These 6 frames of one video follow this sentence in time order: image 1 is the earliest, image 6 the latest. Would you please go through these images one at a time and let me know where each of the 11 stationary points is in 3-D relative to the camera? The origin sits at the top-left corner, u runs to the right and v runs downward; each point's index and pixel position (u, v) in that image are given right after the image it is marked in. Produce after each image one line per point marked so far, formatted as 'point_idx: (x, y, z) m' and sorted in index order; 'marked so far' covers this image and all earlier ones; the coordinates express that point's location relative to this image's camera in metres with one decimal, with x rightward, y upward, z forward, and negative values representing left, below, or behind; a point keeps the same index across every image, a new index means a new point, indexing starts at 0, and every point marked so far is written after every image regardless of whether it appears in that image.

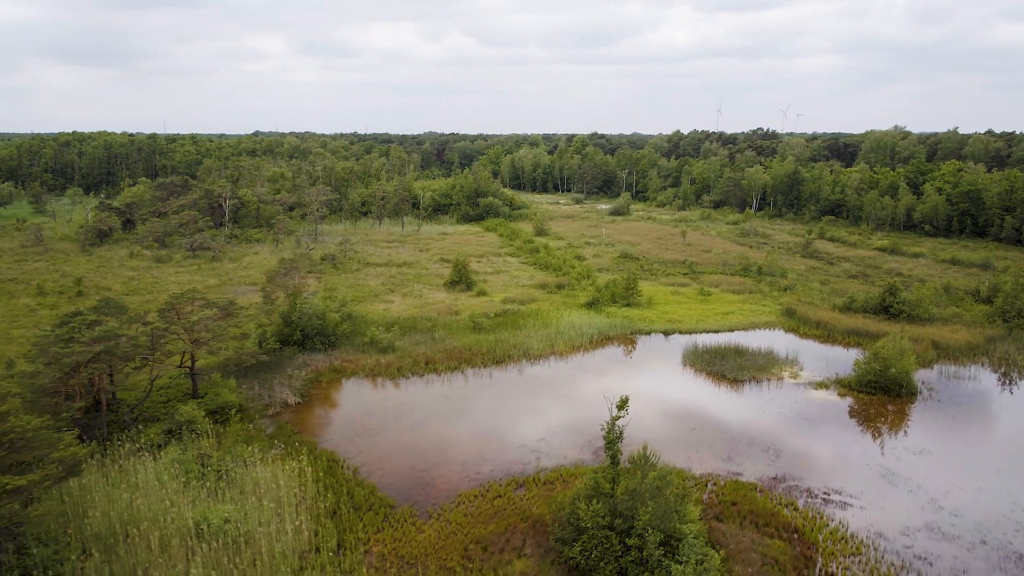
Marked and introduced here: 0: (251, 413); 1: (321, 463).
0: (-6.2, -3.0, +18.0) m
1: (-3.8, -3.5, +15.1) m
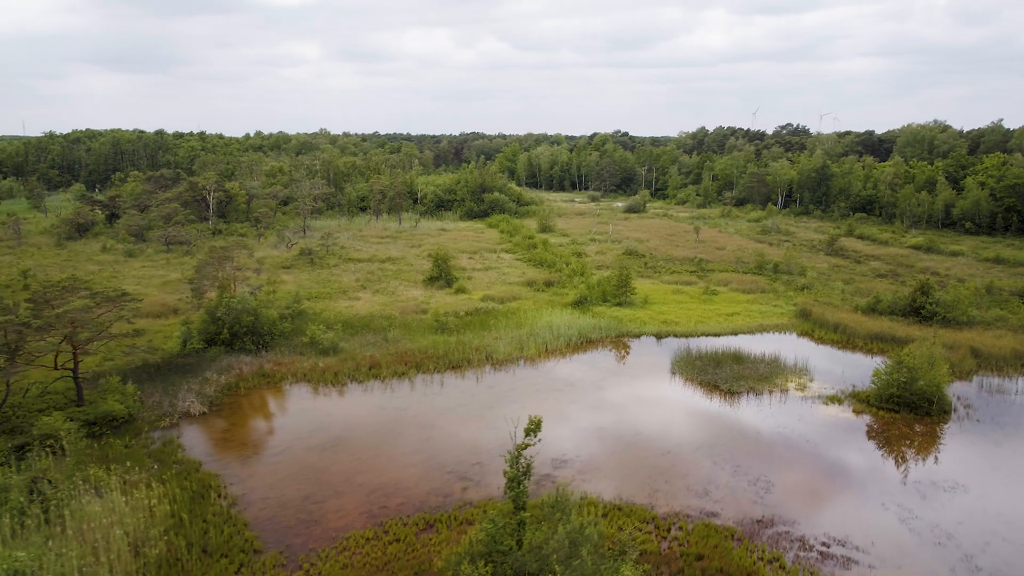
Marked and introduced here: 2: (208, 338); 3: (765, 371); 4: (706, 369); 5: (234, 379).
0: (-7.4, -2.7, +15.2) m
1: (-5.1, -3.2, +12.1) m
2: (-7.7, -1.3, +19.4) m
3: (+6.1, -2.0, +18.6) m
4: (+4.7, -2.0, +18.8) m
5: (-6.6, -2.2, +18.1) m
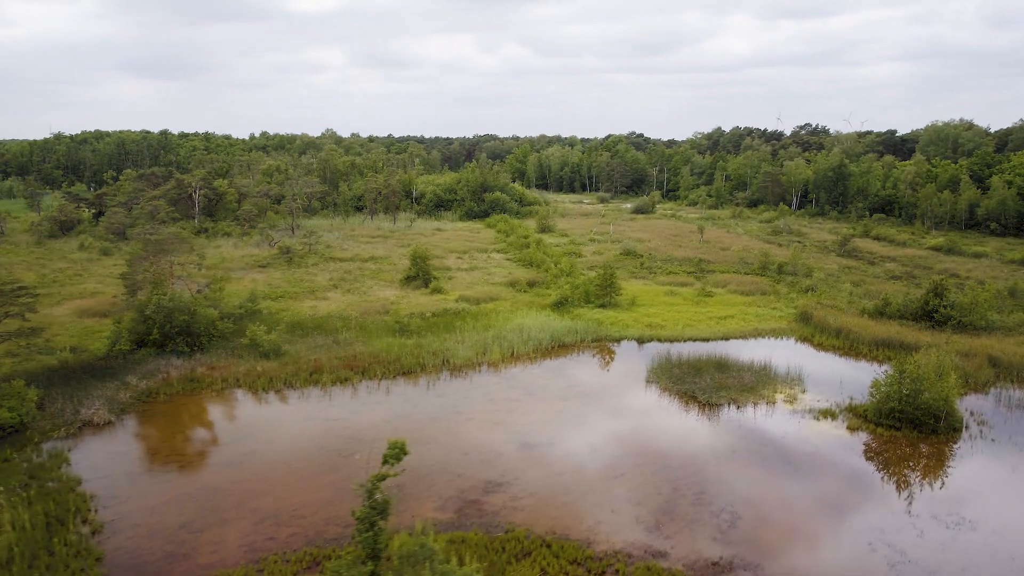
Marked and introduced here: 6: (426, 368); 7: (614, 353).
0: (-8.5, -2.6, +13.4) m
1: (-6.3, -3.1, +10.3) m
2: (-8.6, -1.2, +17.7) m
3: (+5.1, -2.0, +16.5) m
4: (+3.8, -1.9, +16.8) m
5: (-7.6, -2.1, +16.4) m
6: (-2.0, -1.9, +17.8) m
7: (+2.6, -1.7, +19.6) m
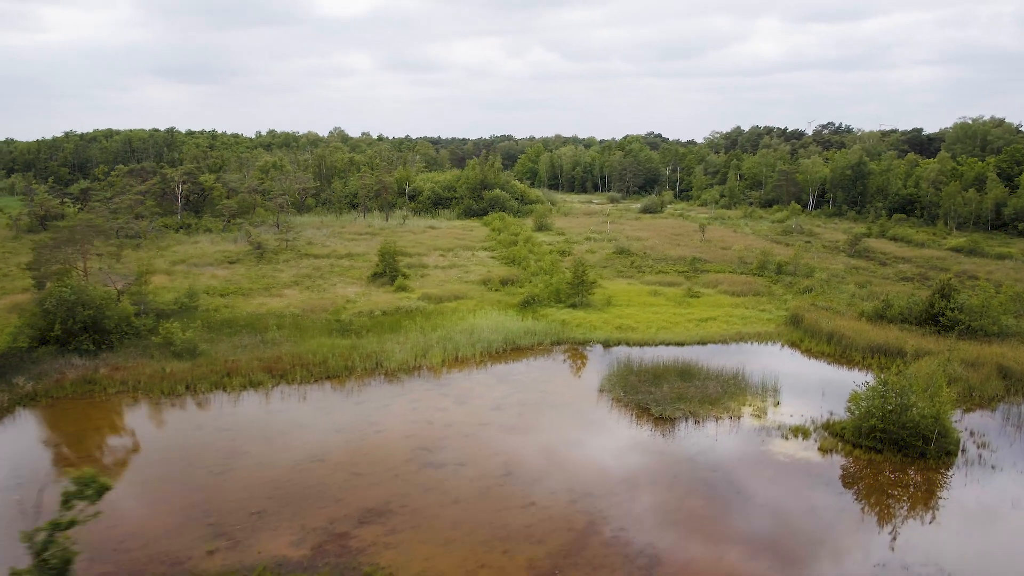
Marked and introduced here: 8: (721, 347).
0: (-9.9, -2.4, +11.7) m
1: (-7.8, -2.9, +8.5) m
2: (-9.9, -1.0, +16.0) m
3: (+3.8, -1.9, +14.3) m
4: (+2.5, -1.9, +14.6) m
5: (-8.9, -1.9, +14.7) m
6: (-3.3, -1.7, +15.9) m
7: (+1.4, -1.6, +17.5) m
8: (+5.0, -1.4, +18.2) m
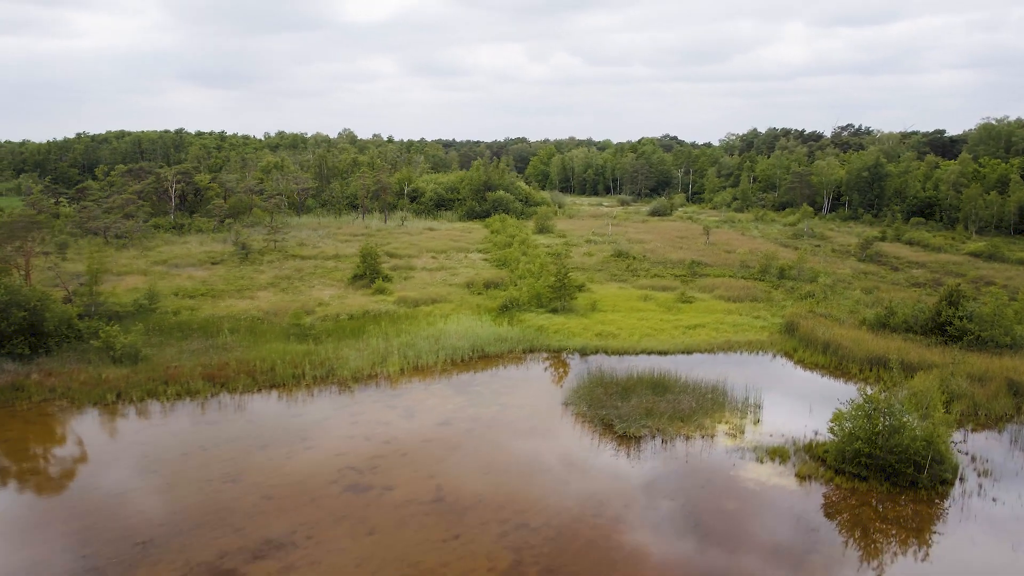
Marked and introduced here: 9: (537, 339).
0: (-10.7, -2.4, +10.8) m
1: (-8.8, -2.8, +7.5) m
2: (-10.6, -1.0, +15.1) m
3: (+3.0, -2.0, +13.0) m
4: (+1.7, -1.9, +13.3) m
5: (-9.7, -1.9, +13.7) m
6: (-4.0, -1.8, +14.7) m
7: (+0.7, -1.7, +16.2) m
8: (+4.3, -1.5, +16.8) m
9: (+0.6, -1.2, +17.7) m
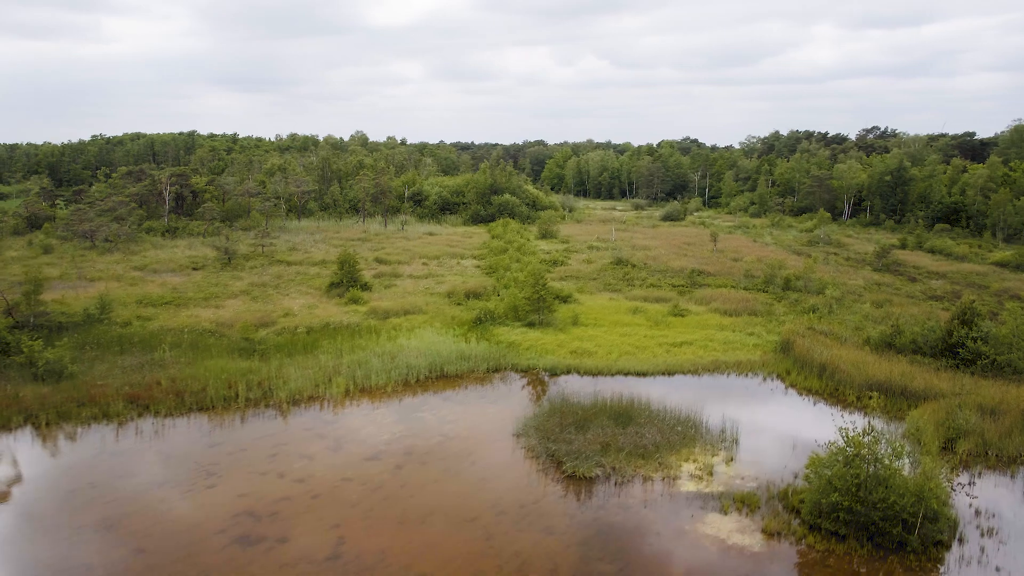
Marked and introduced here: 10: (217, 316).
0: (-11.7, -2.5, +9.7) m
1: (-9.9, -3.0, +6.4) m
2: (-11.4, -1.2, +14.0) m
3: (+2.1, -2.3, +11.5) m
4: (+0.8, -2.2, +11.8) m
5: (-10.5, -2.1, +12.5) m
6: (-4.8, -2.0, +13.4) m
7: (-0.1, -1.9, +14.7) m
8: (+3.5, -1.8, +15.2) m
9: (-0.1, -1.4, +16.3) m
10: (-7.5, -0.7, +19.8) m
